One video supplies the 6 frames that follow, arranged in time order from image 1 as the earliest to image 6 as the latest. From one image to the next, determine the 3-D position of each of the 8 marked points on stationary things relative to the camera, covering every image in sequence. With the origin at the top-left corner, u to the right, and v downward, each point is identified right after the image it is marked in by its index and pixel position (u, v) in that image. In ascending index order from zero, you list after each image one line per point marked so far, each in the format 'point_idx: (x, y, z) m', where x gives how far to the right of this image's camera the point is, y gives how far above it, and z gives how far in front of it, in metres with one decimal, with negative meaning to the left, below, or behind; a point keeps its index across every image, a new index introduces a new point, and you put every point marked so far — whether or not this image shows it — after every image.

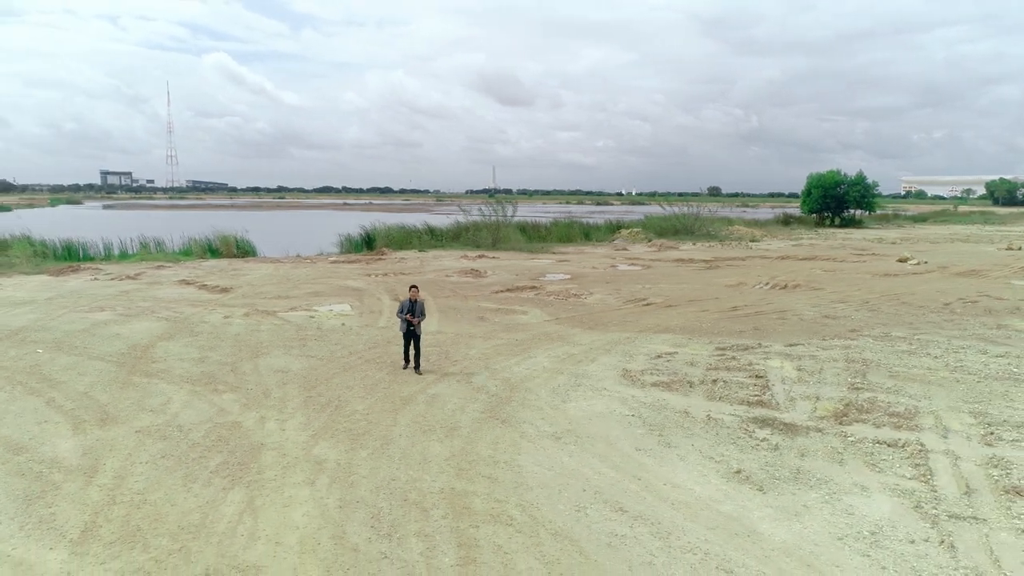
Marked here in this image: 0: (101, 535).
0: (-3.0, -1.8, +5.2) m
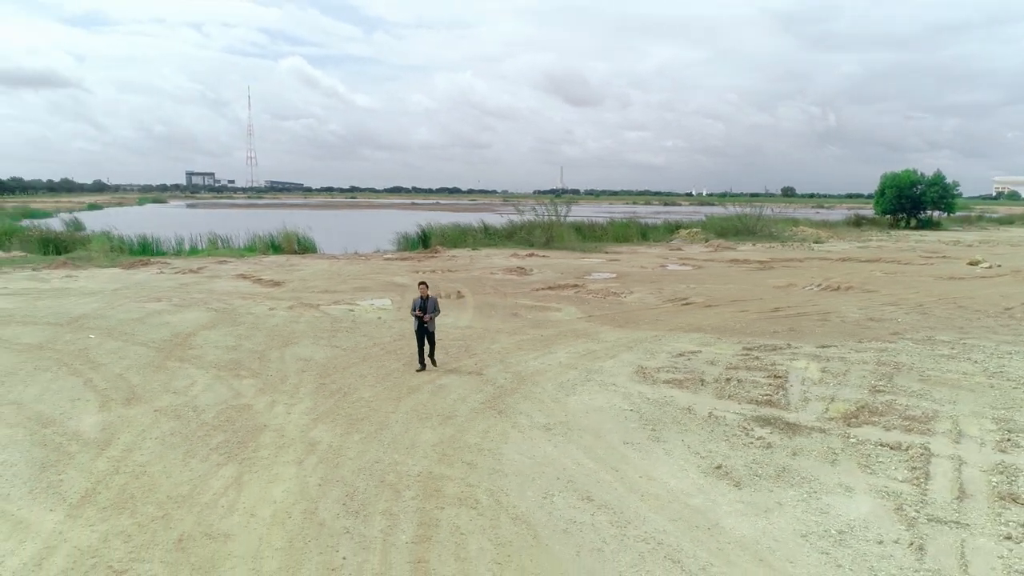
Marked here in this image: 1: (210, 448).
0: (-3.3, -1.7, +5.7) m
1: (-2.9, -1.5, +6.8) m
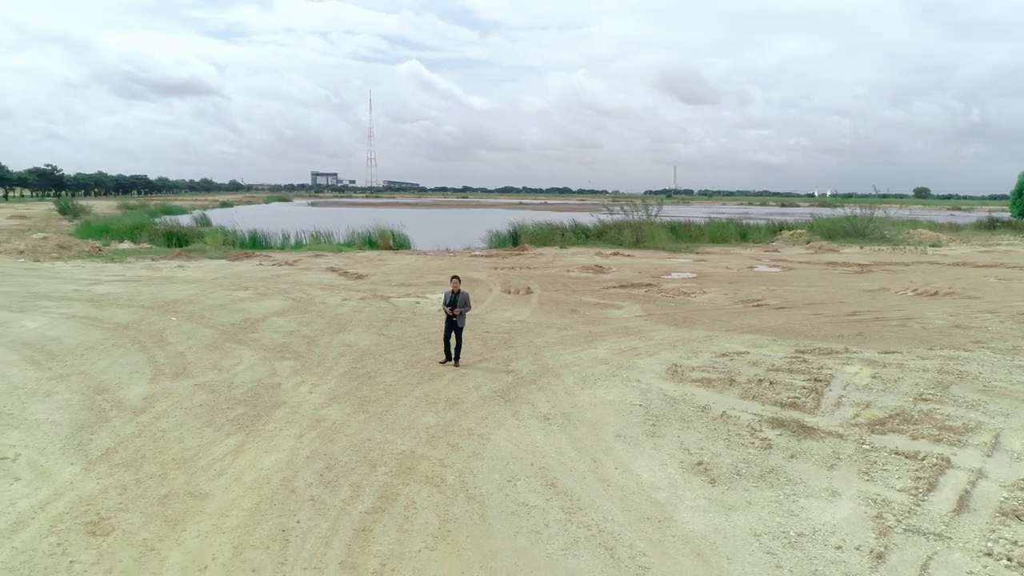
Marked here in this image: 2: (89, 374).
0: (-3.5, -1.5, +6.3) m
1: (-3.0, -1.4, +7.4) m
2: (-5.5, -1.1, +9.2) m
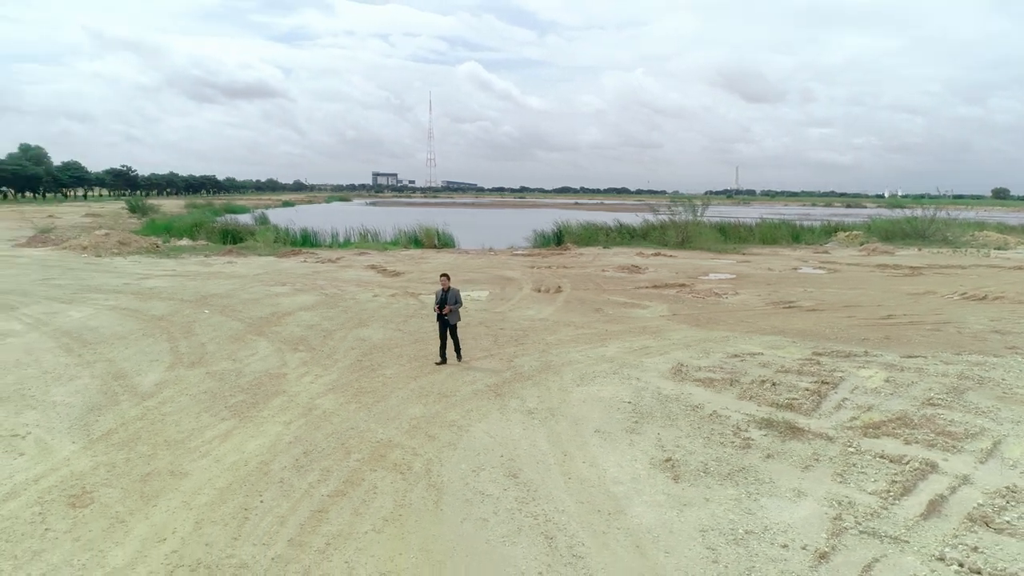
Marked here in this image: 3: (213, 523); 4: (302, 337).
0: (-3.8, -1.4, +6.7) m
1: (-3.1, -1.3, +7.8) m
2: (-5.5, -1.0, +9.8) m
3: (-2.1, -1.7, +5.0) m
4: (-3.5, -0.8, +11.8) m
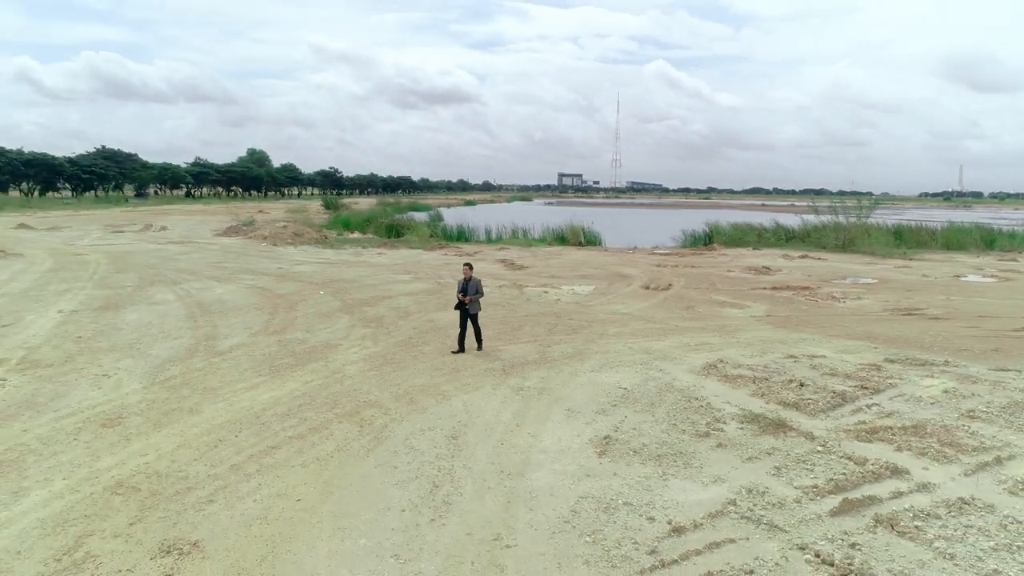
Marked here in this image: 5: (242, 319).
0: (-4.0, -1.1, +8.3) m
1: (-3.1, -1.0, +9.1) m
2: (-4.8, -0.6, +11.7) m
3: (-2.8, -1.4, +6.2) m
4: (-2.4, -0.5, +13.1) m
5: (-4.7, -0.5, +12.4) m
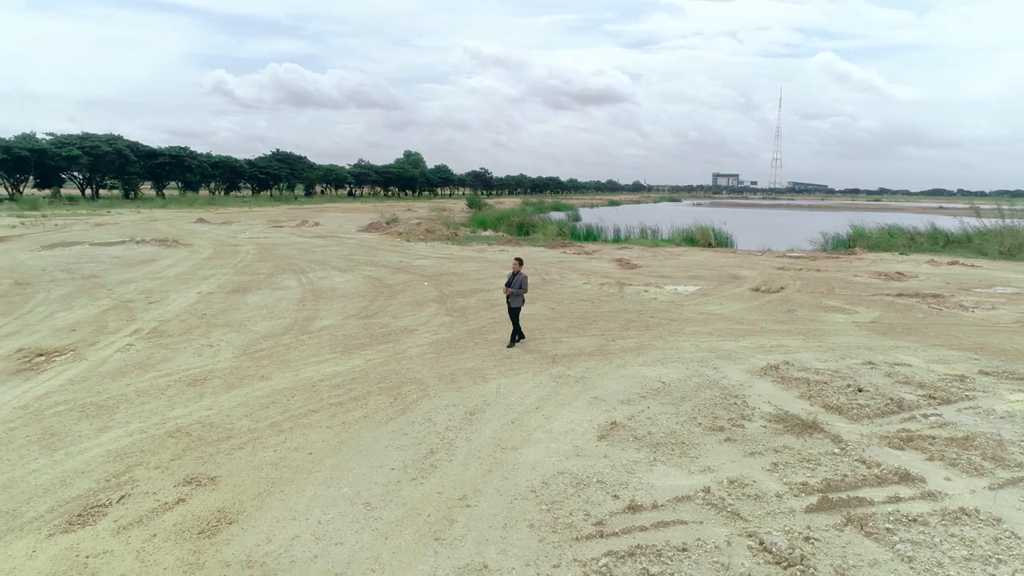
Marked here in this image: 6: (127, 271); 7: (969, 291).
0: (-3.4, -0.9, +9.5) m
1: (-2.4, -0.8, +10.1) m
2: (-3.5, -0.4, +13.0) m
3: (-2.7, -1.2, +7.2) m
4: (-0.8, -0.4, +13.9) m
5: (-3.2, -0.3, +13.6) m
6: (-9.7, +0.4, +18.0) m
7: (+12.4, -0.1, +19.4) m
